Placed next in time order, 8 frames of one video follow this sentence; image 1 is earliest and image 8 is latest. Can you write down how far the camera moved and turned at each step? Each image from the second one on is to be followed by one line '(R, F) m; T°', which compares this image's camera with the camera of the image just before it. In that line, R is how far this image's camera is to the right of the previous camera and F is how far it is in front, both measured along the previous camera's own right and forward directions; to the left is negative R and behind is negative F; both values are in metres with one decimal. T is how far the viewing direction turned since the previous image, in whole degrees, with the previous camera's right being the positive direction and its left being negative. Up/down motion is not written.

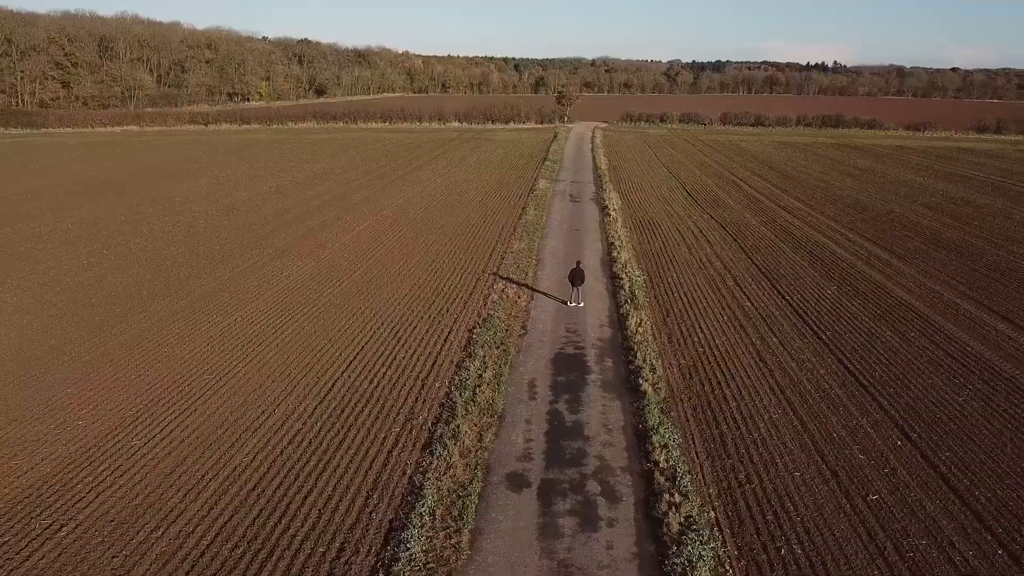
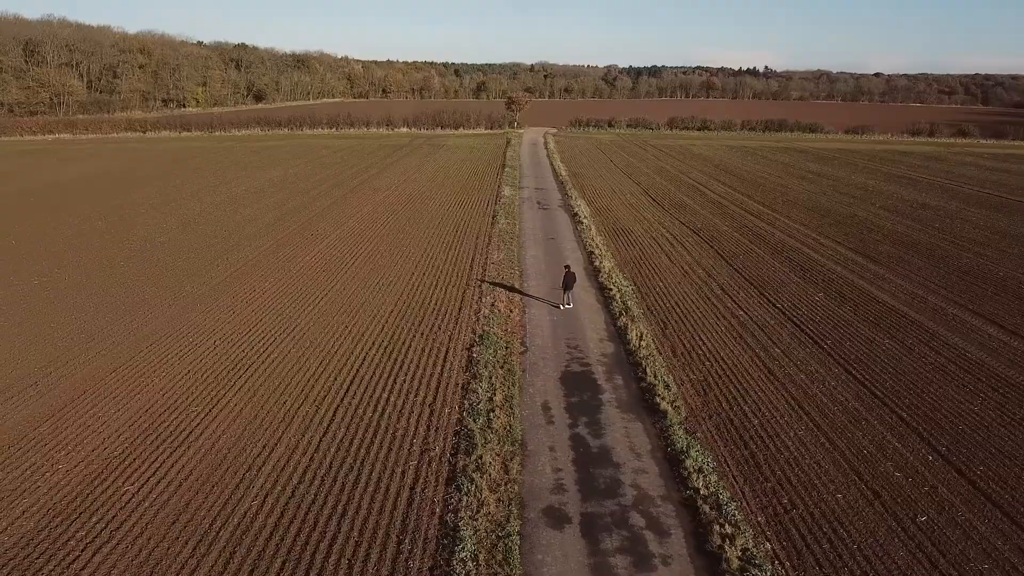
(-1.0, +0.7) m; +4°
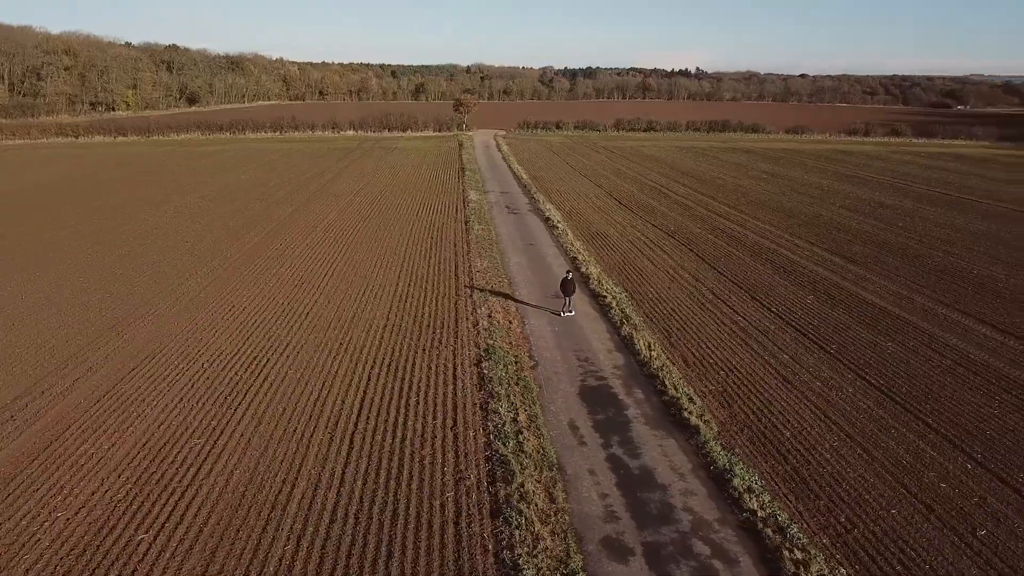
(-1.2, +0.6) m; +4°
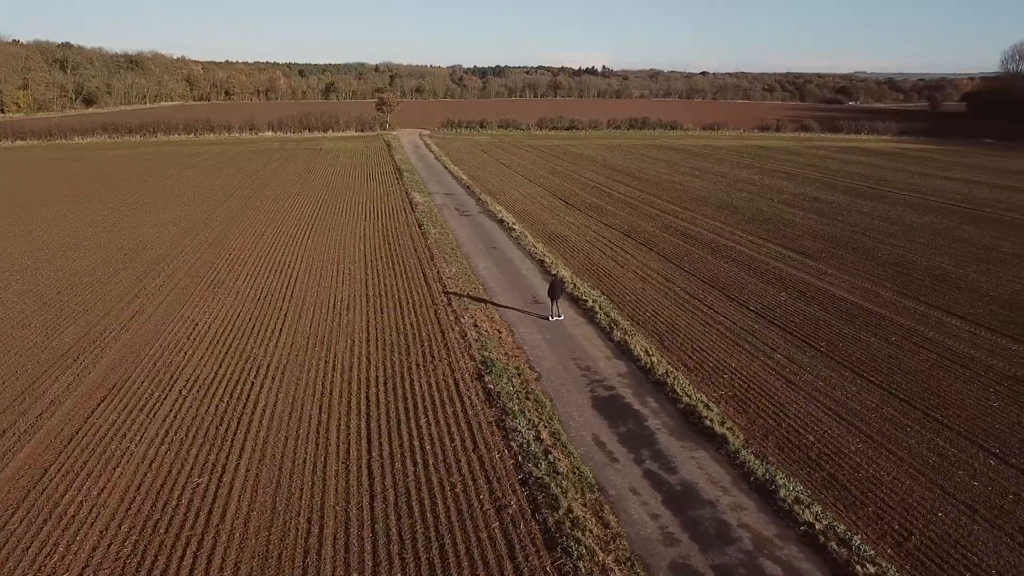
(-1.4, +0.7) m; +6°
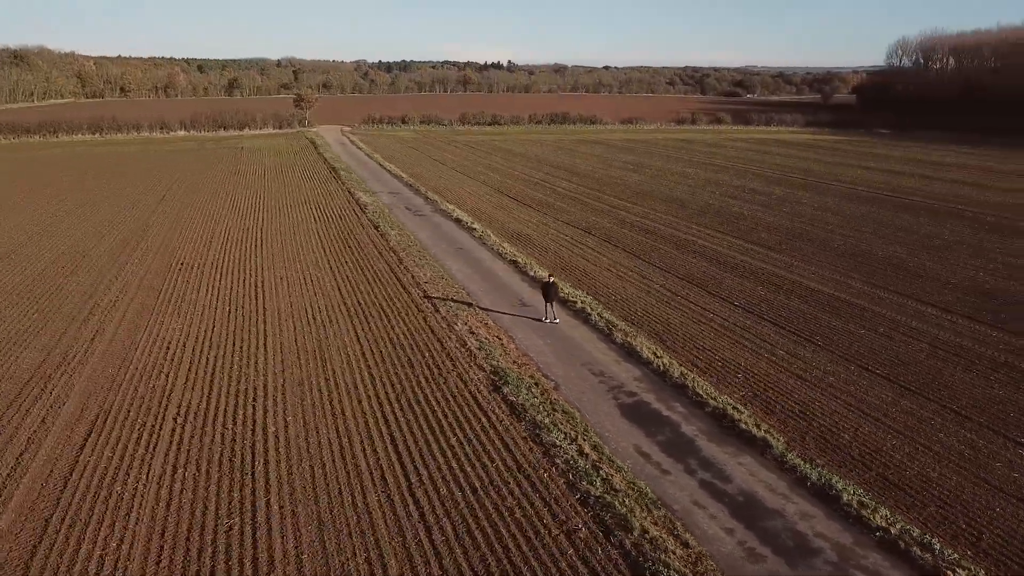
(-1.6, +0.7) m; +6°
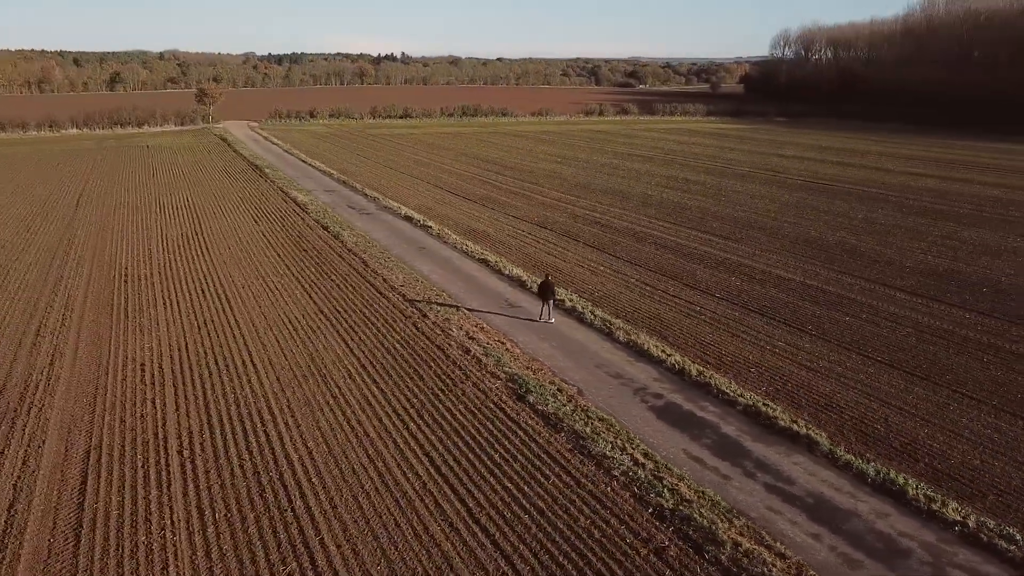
(-1.7, +0.7) m; +7°
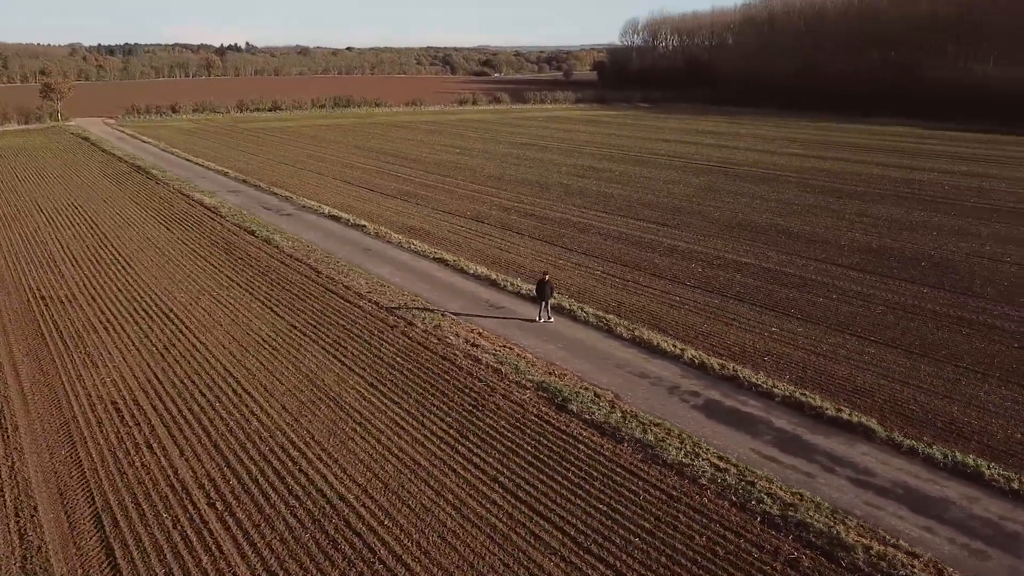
(-2.3, +1.0) m; +10°
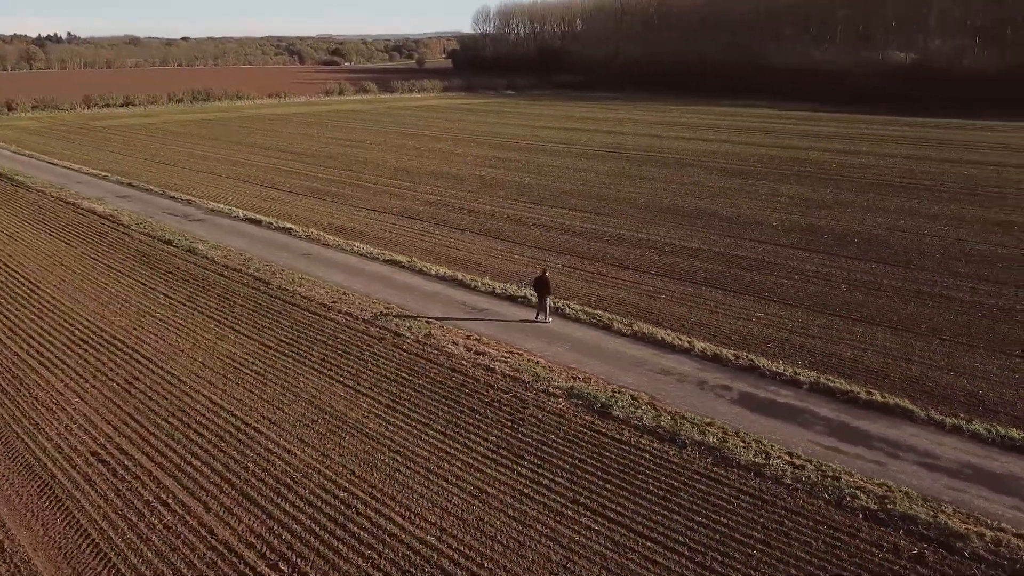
(-2.2, +0.9) m; +10°
